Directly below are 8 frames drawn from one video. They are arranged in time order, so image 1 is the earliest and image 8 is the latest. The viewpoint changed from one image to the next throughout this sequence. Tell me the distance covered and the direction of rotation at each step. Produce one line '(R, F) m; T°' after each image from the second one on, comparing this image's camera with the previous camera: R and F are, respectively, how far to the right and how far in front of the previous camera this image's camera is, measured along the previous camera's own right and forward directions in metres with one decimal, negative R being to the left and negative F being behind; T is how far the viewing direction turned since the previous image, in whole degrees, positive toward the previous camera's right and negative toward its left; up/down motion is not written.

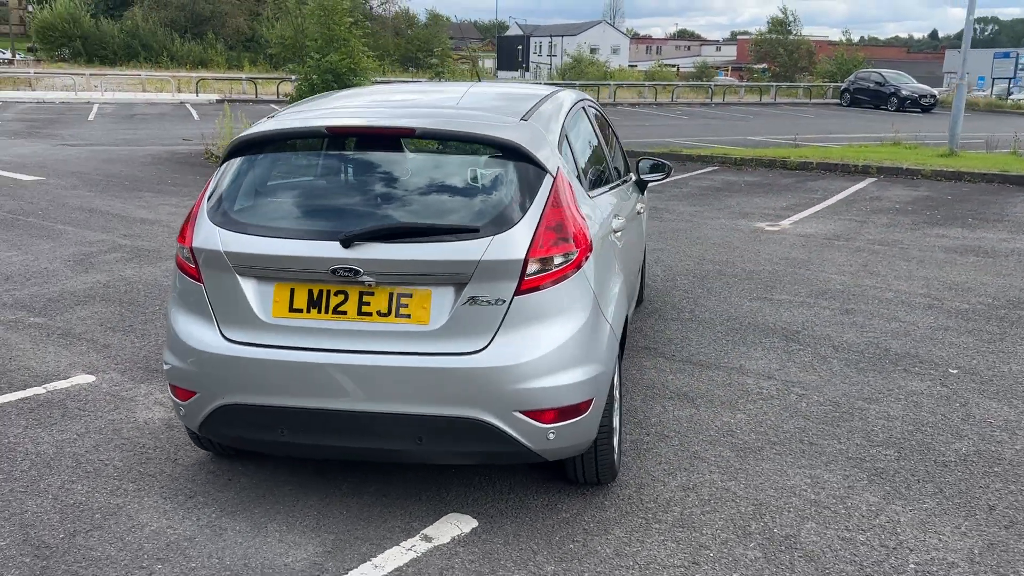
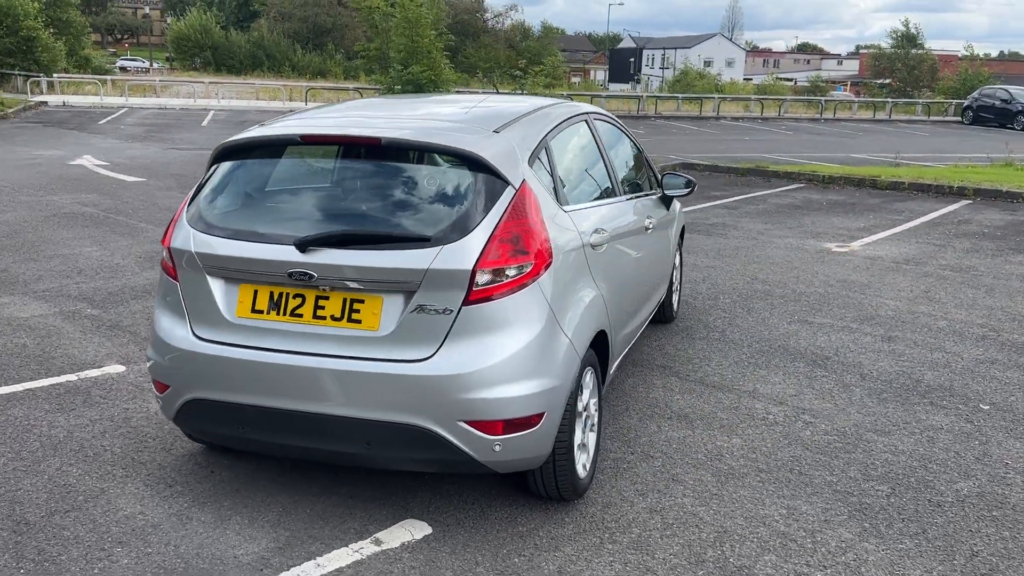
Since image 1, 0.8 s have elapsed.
(+0.5, 0.0) m; -7°
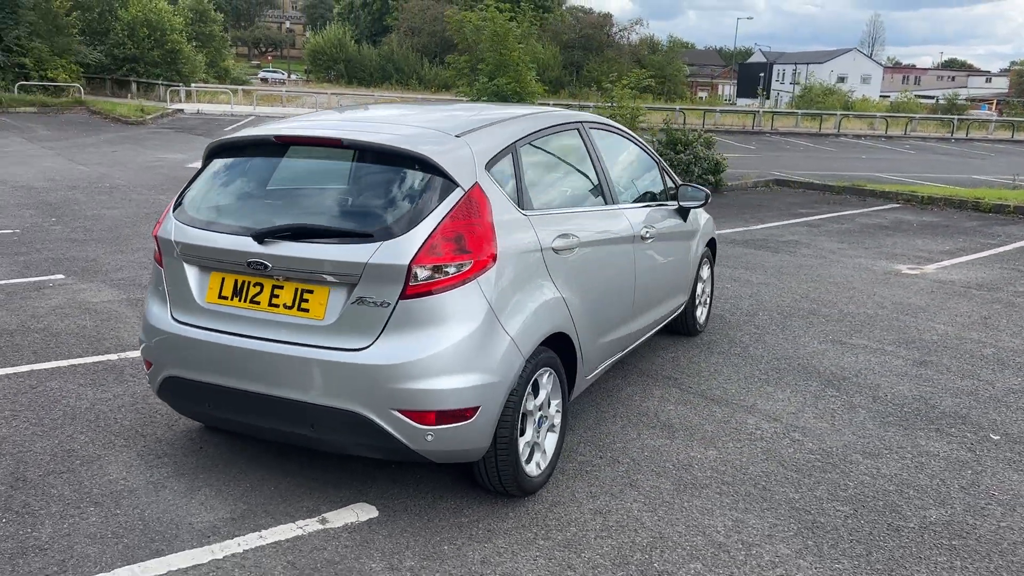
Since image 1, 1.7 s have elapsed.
(+0.6, -0.1) m; -8°
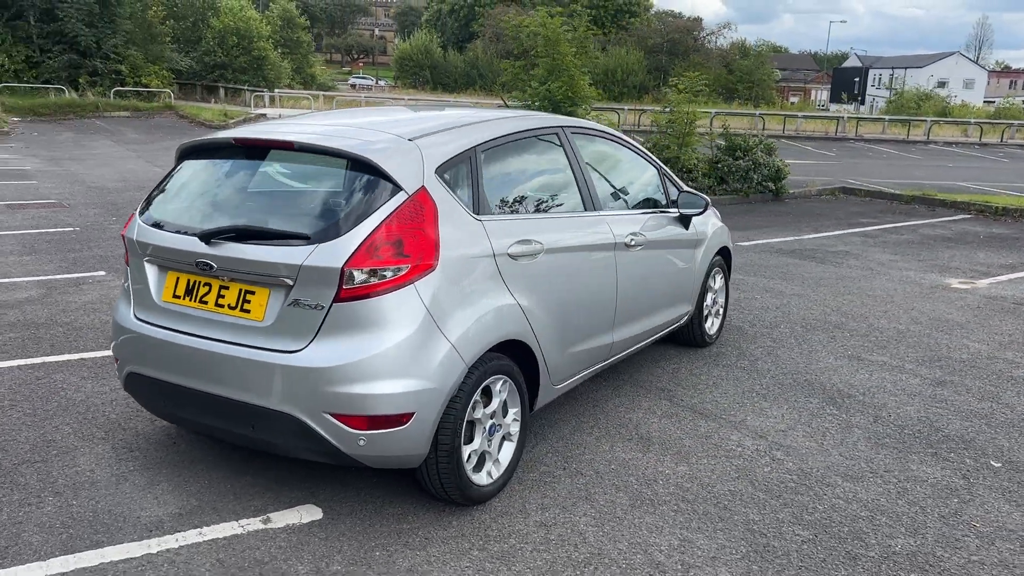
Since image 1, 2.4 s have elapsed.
(+0.5, +0.1) m; -6°
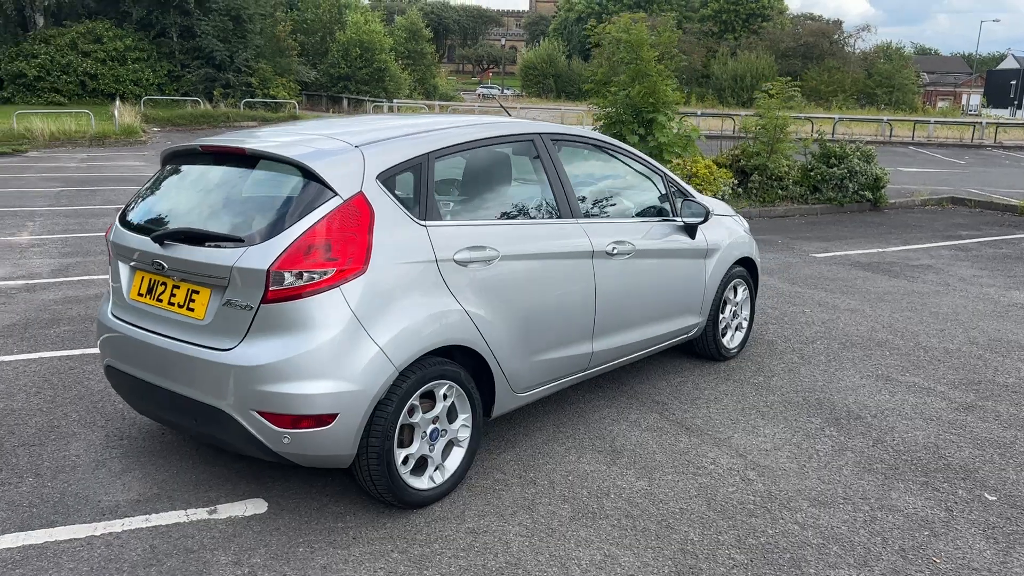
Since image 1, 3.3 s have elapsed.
(+0.7, +0.1) m; -8°
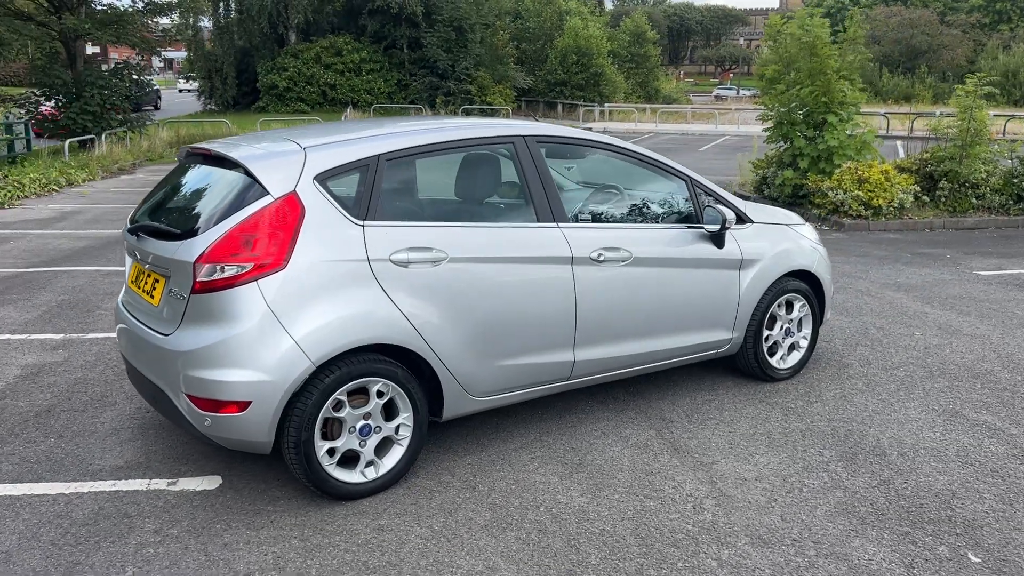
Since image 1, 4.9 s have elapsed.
(+1.2, +0.2) m; -15°
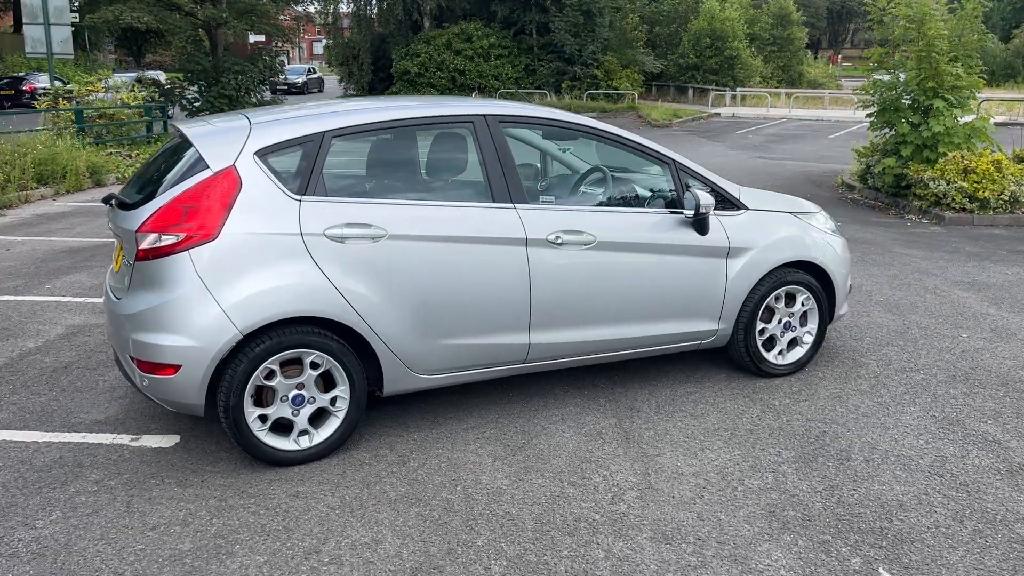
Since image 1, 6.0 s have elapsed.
(+0.9, +0.1) m; -9°
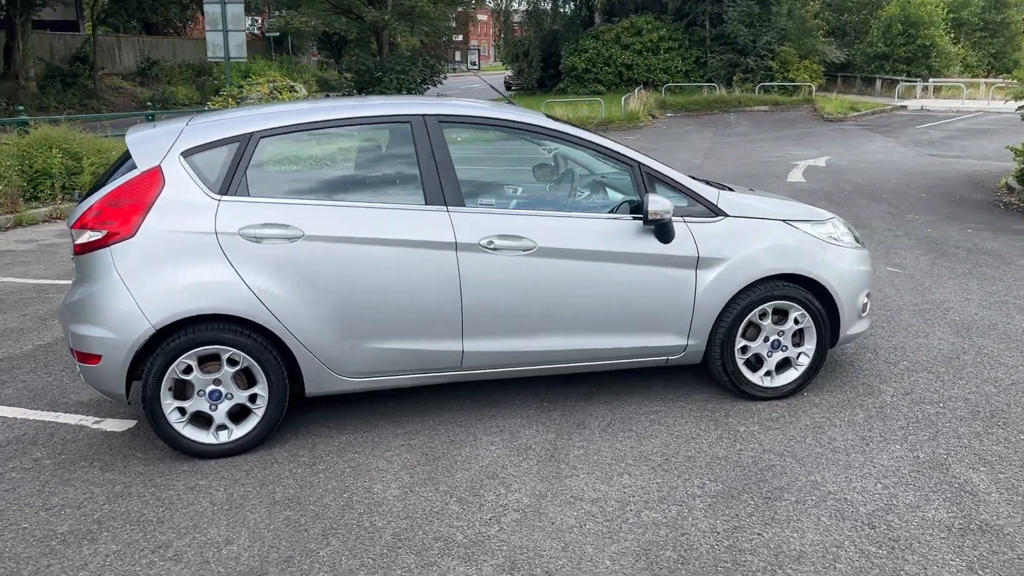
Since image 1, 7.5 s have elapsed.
(+1.1, +0.3) m; -12°
